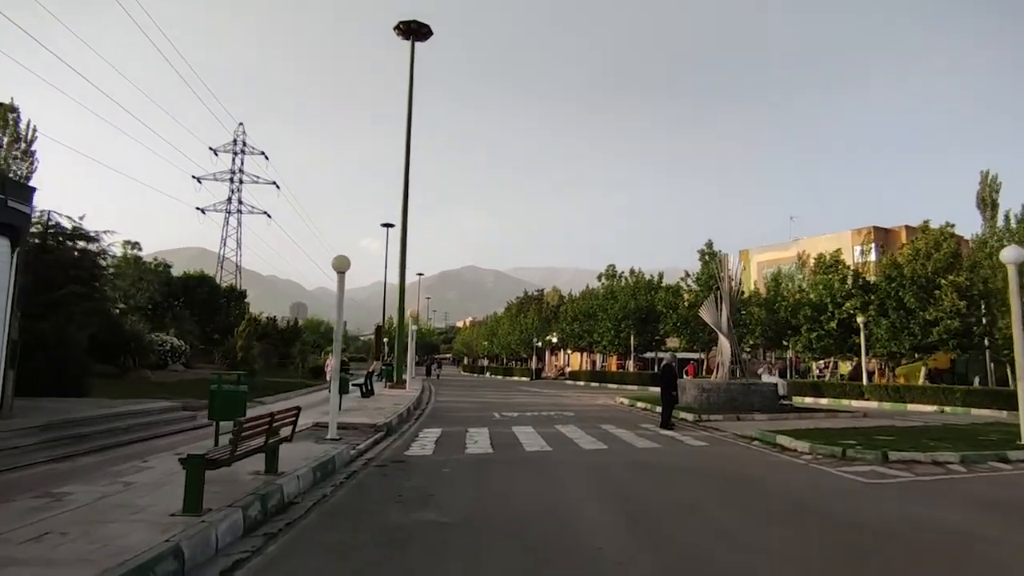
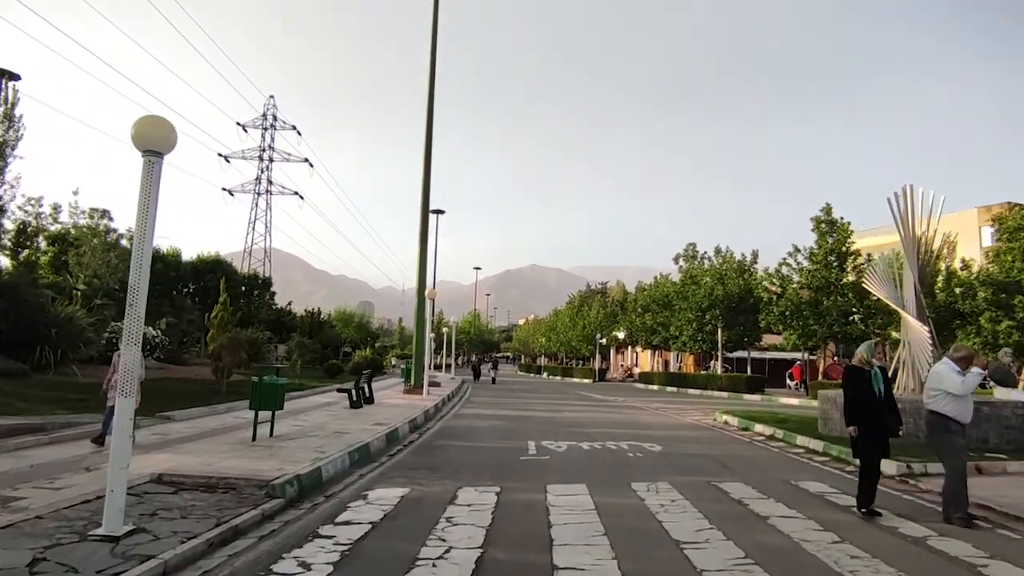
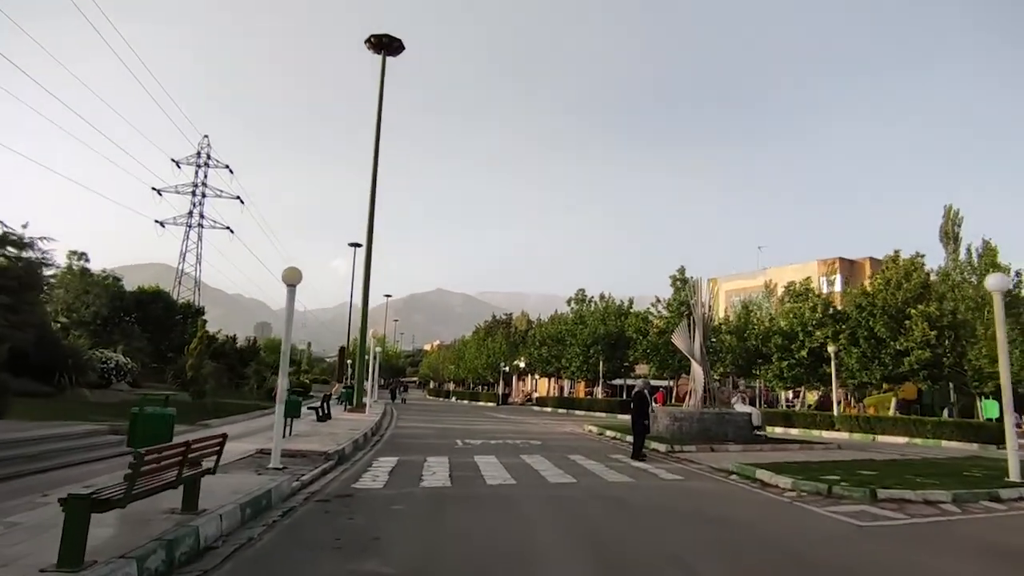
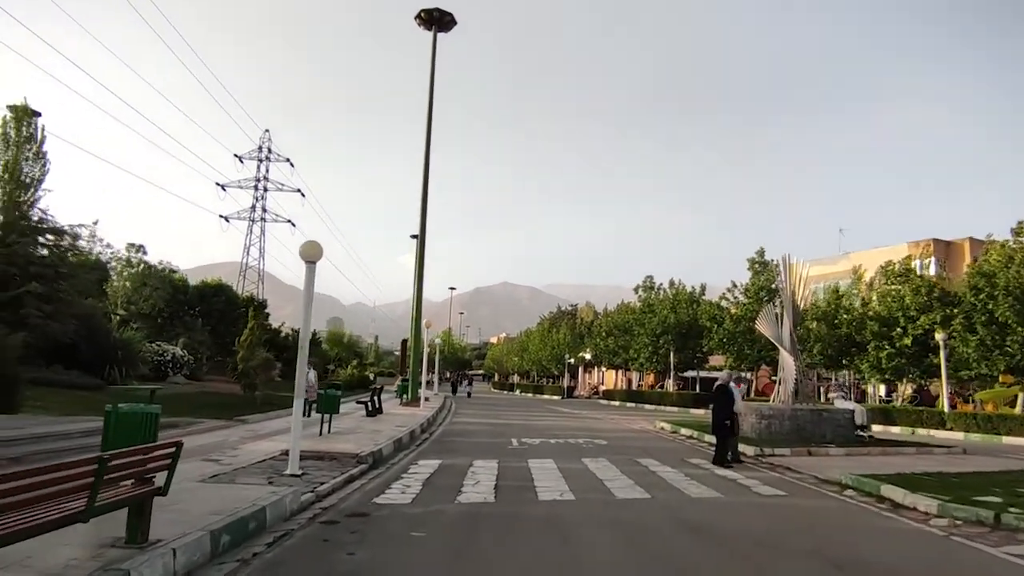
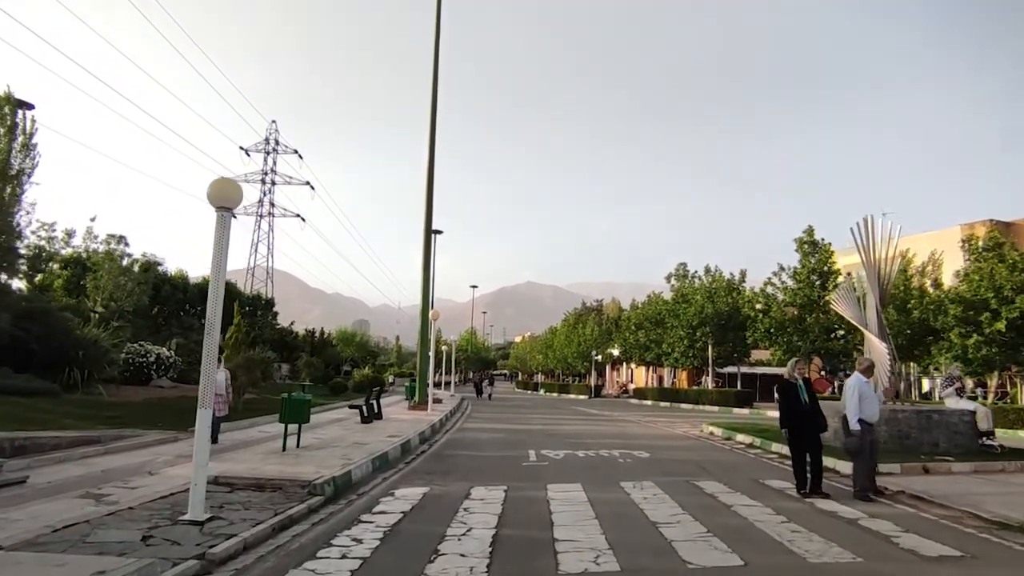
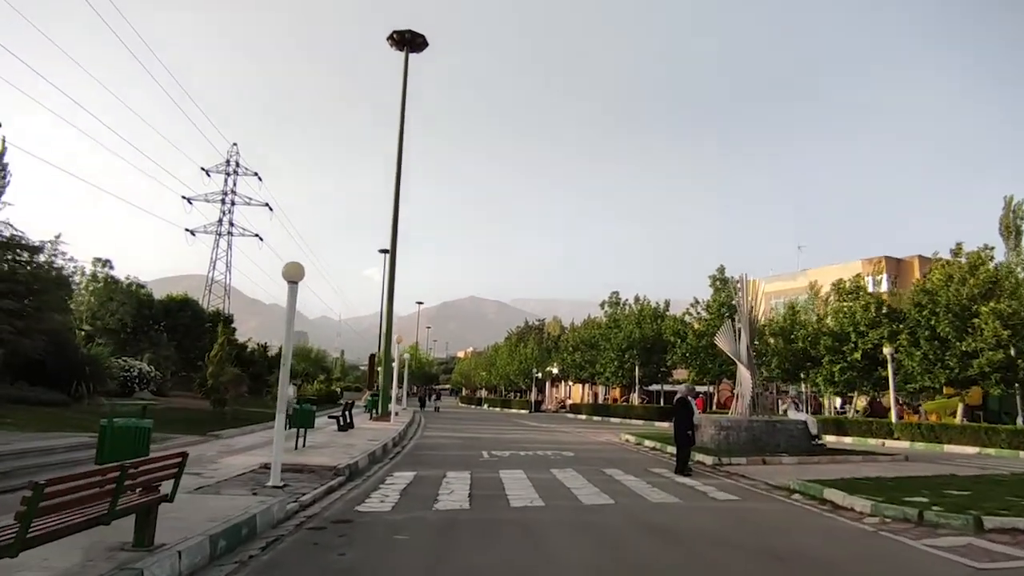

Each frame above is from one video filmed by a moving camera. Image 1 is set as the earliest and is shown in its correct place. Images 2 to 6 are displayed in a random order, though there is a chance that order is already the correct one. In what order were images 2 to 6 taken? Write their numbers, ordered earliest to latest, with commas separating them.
3, 6, 4, 5, 2
